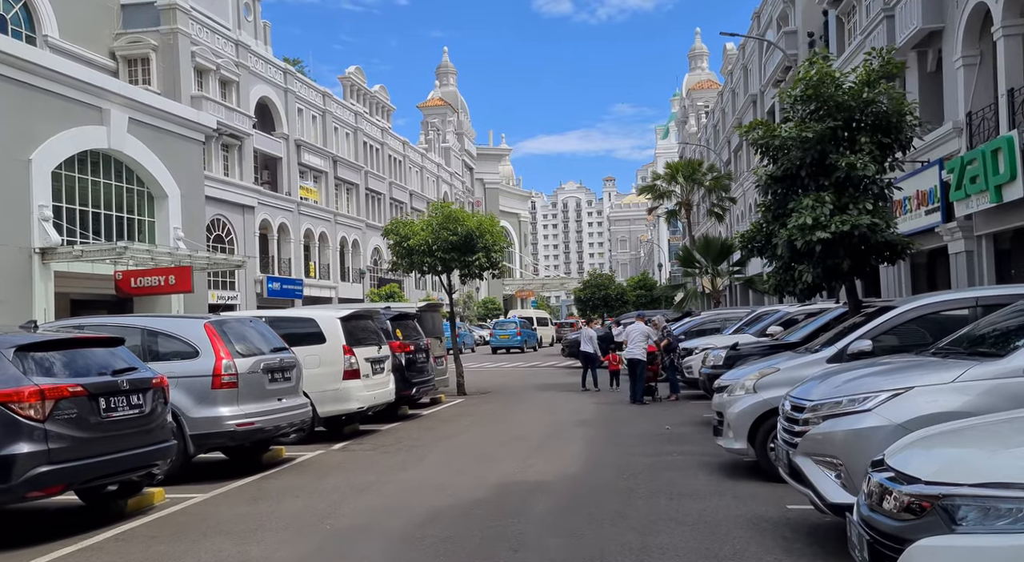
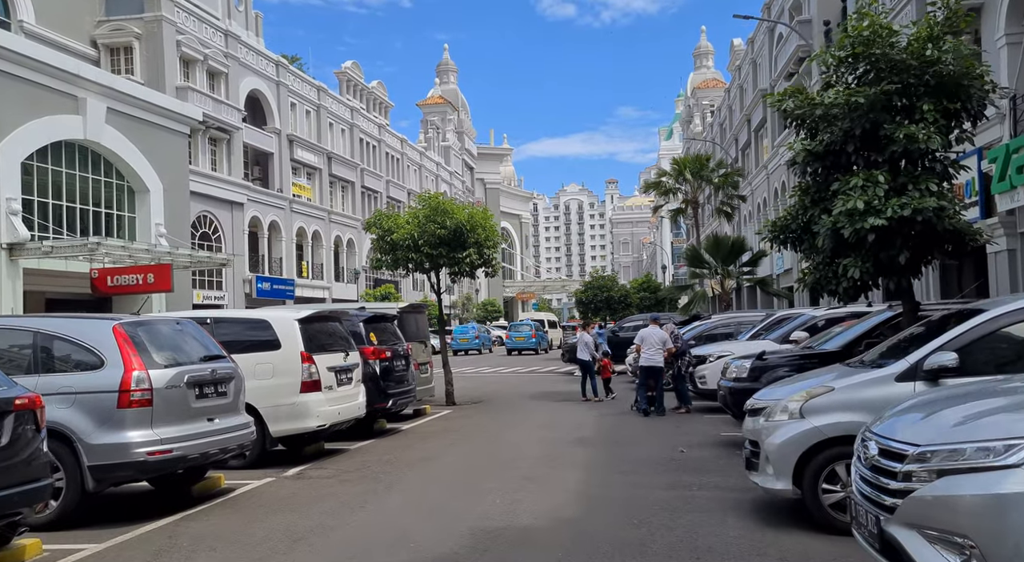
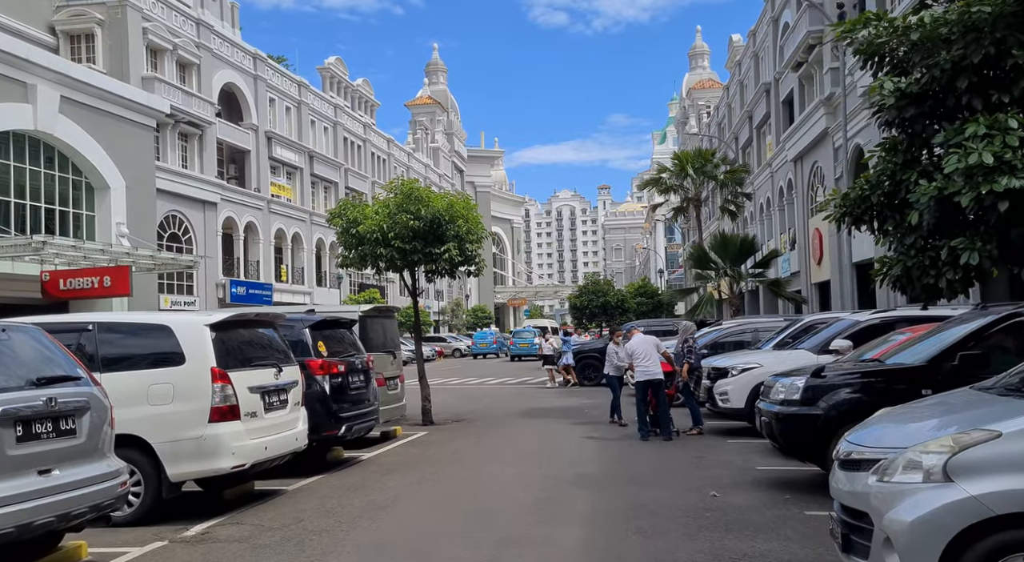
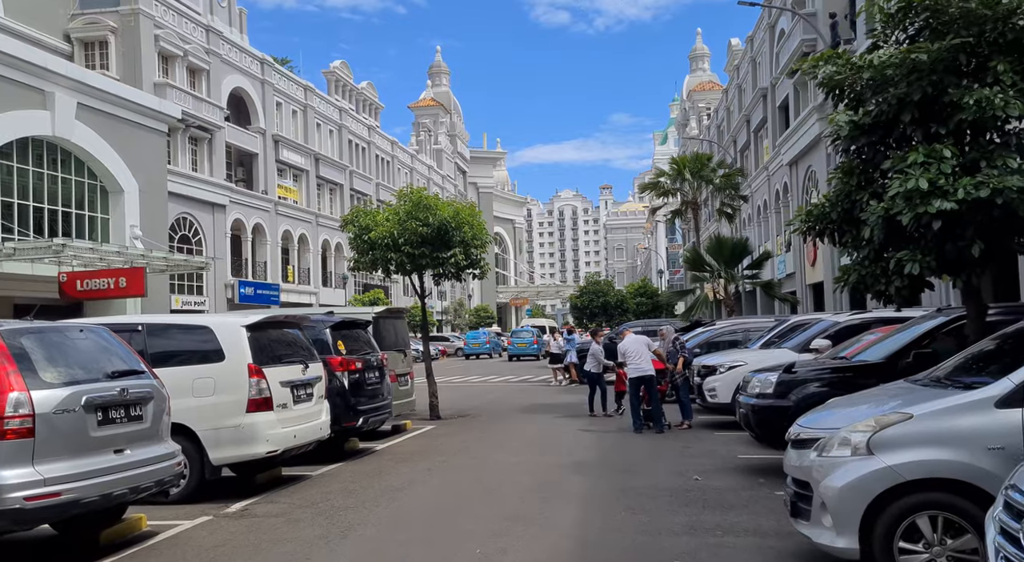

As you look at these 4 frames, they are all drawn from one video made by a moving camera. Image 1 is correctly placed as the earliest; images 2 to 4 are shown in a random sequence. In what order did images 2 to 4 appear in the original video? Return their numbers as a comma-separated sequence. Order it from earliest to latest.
2, 4, 3
